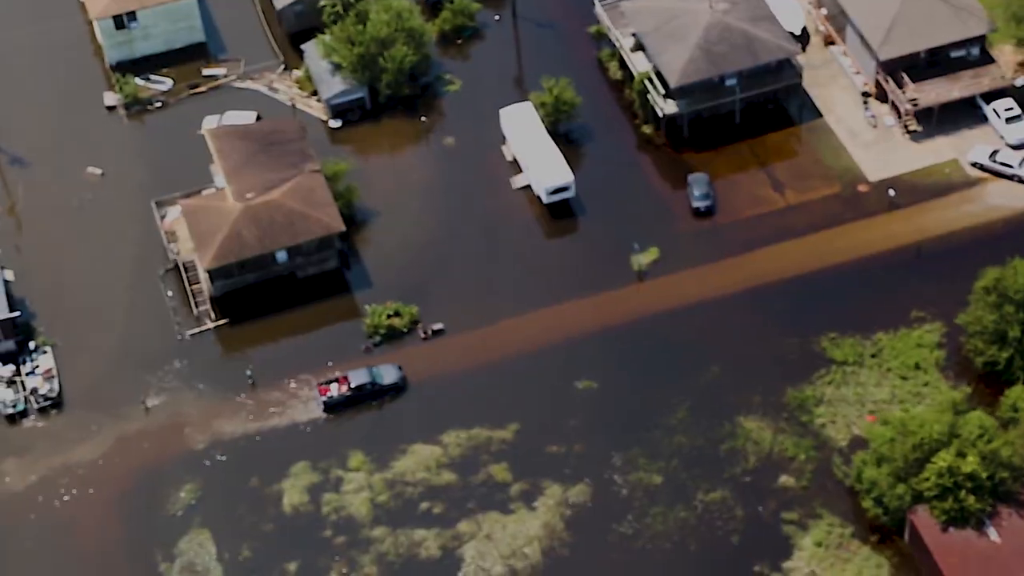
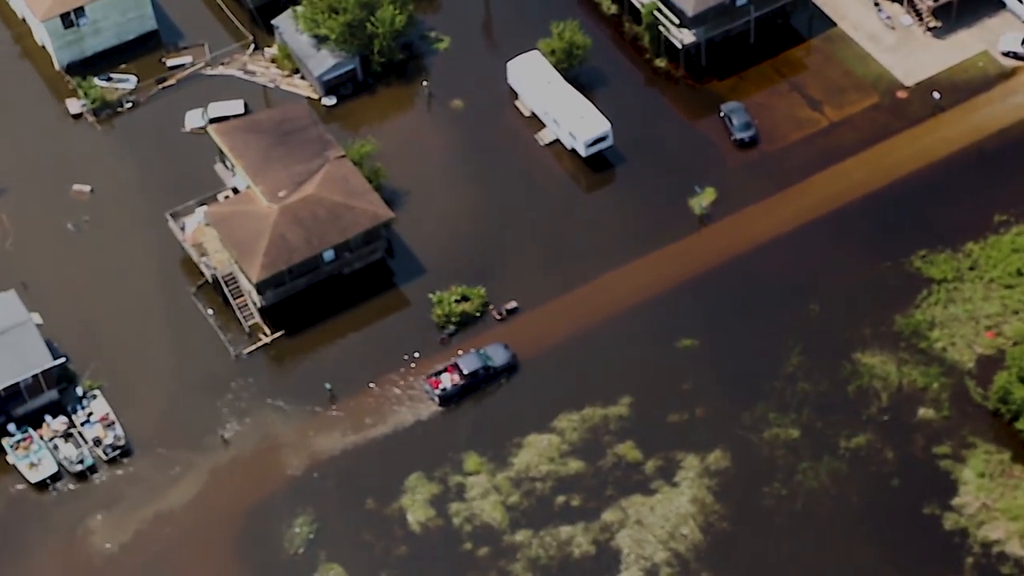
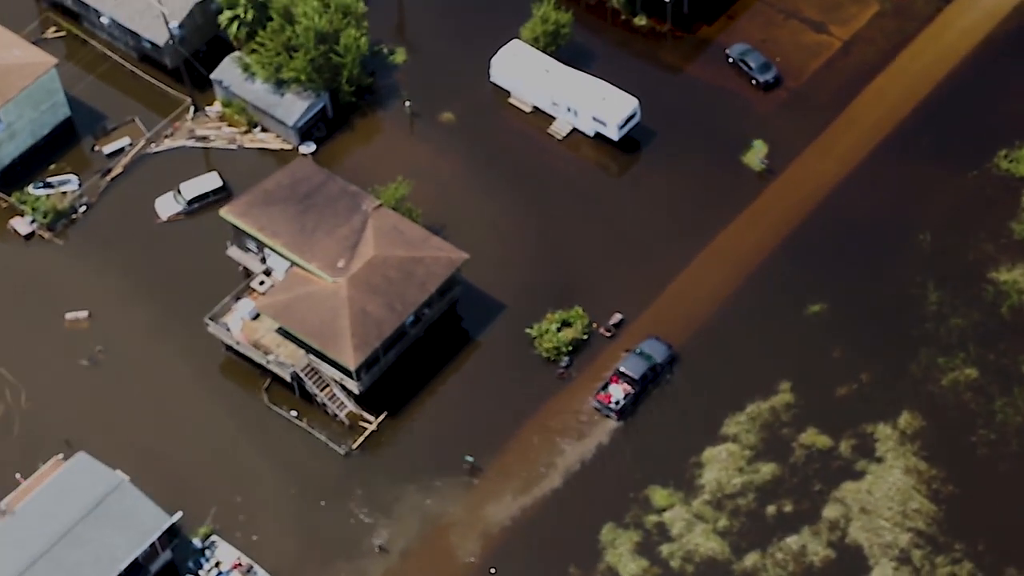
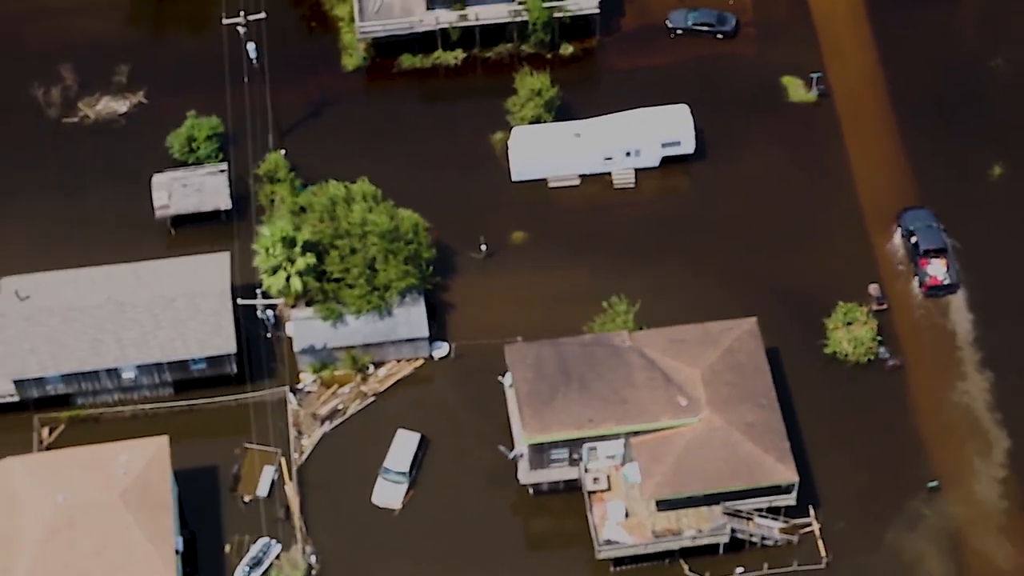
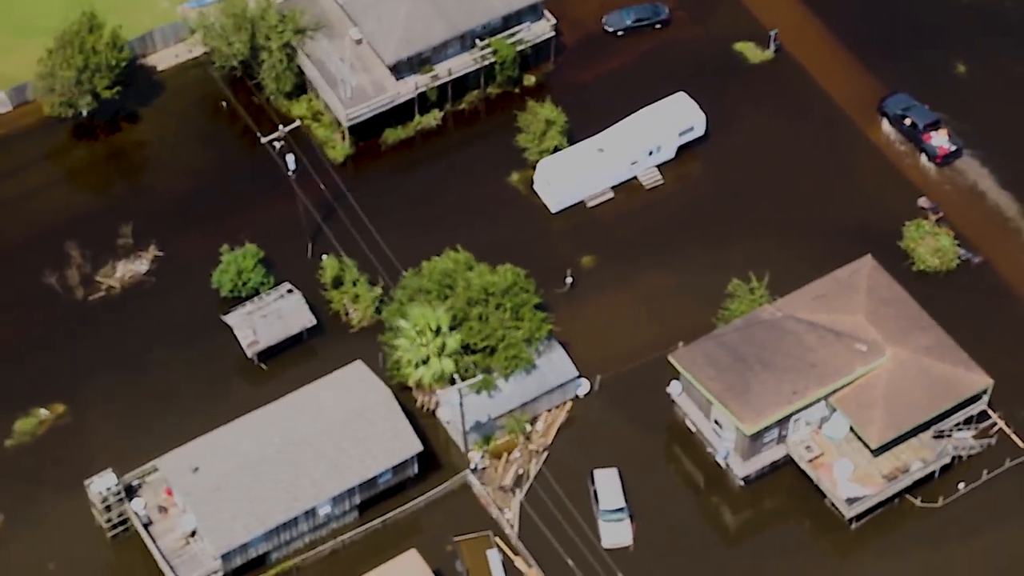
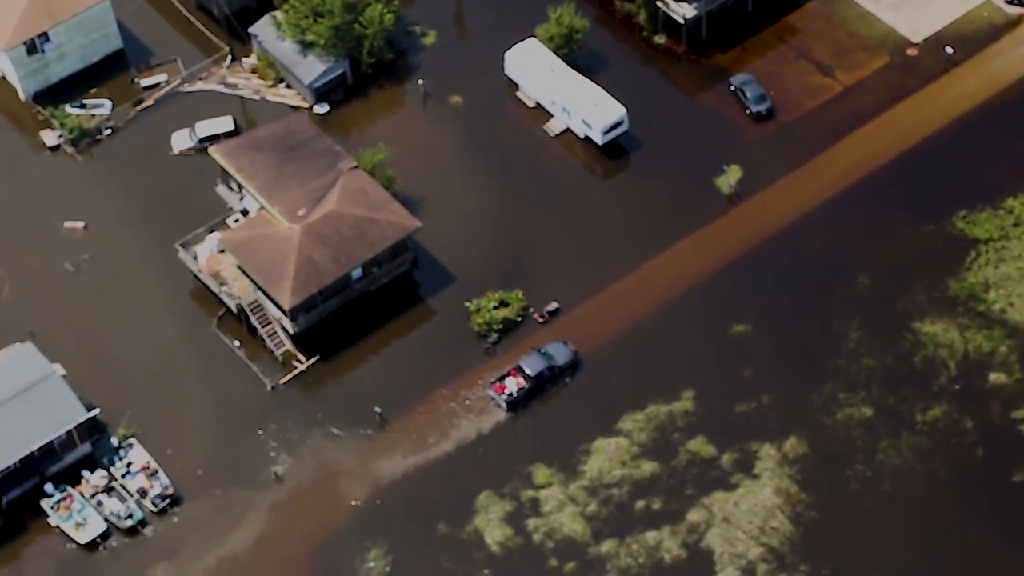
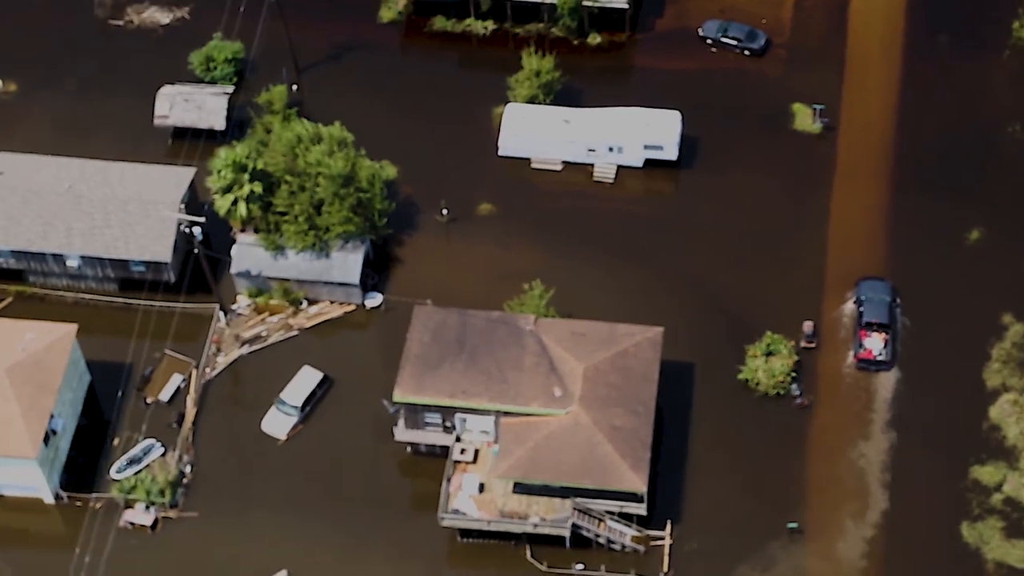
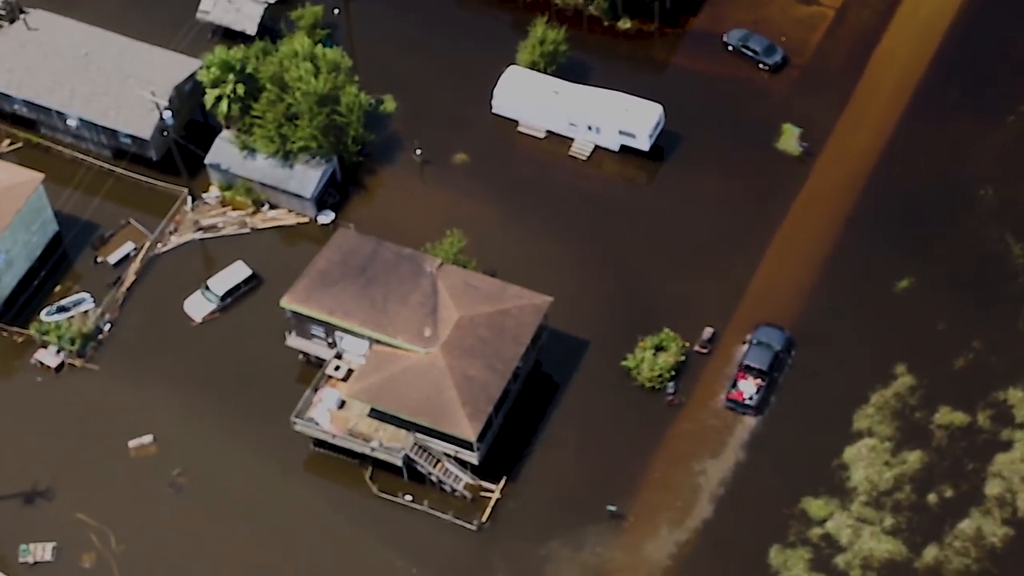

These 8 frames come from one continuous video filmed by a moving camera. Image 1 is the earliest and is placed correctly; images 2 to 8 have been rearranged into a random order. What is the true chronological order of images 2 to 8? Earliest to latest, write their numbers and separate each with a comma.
2, 6, 3, 8, 7, 4, 5
